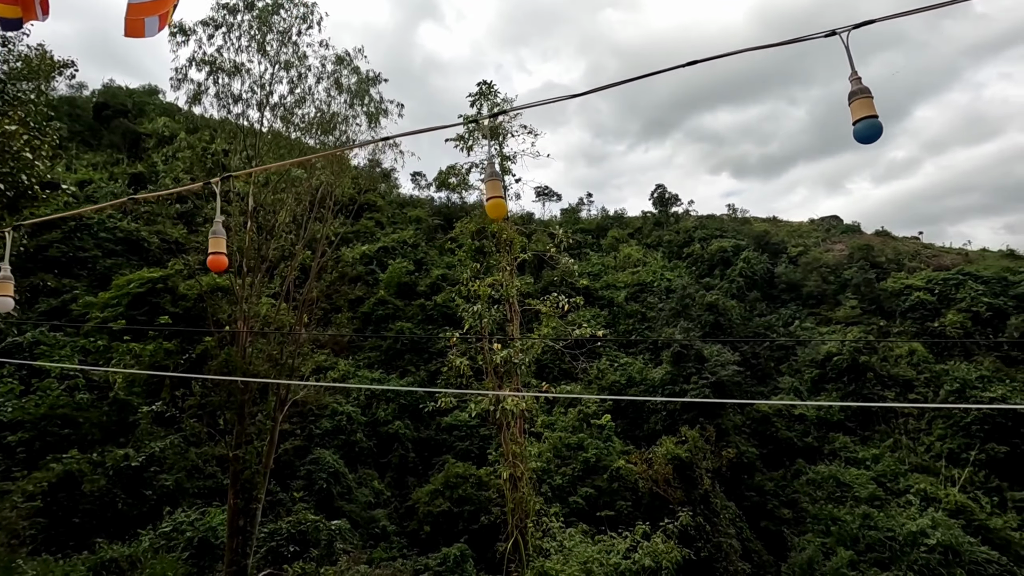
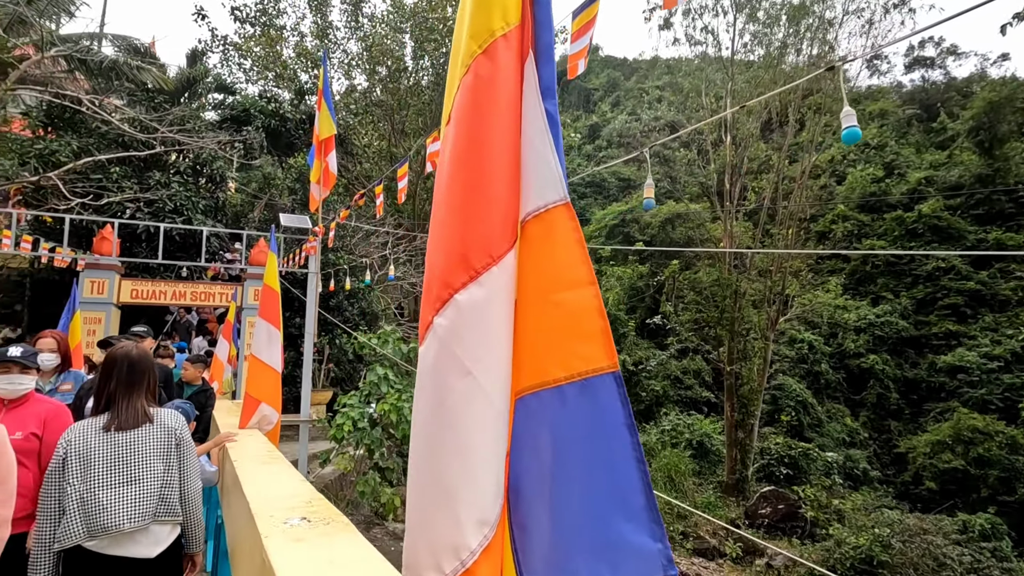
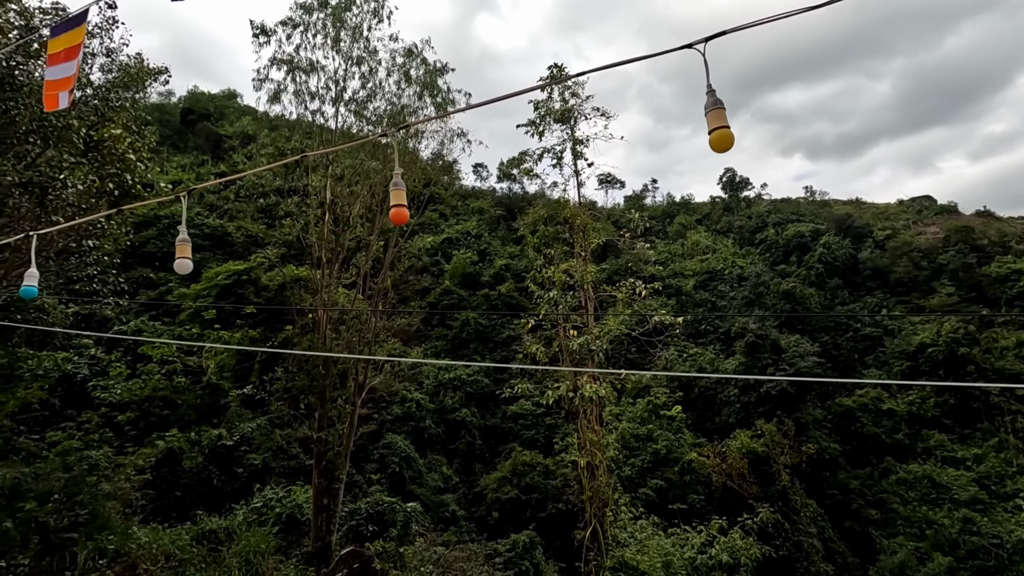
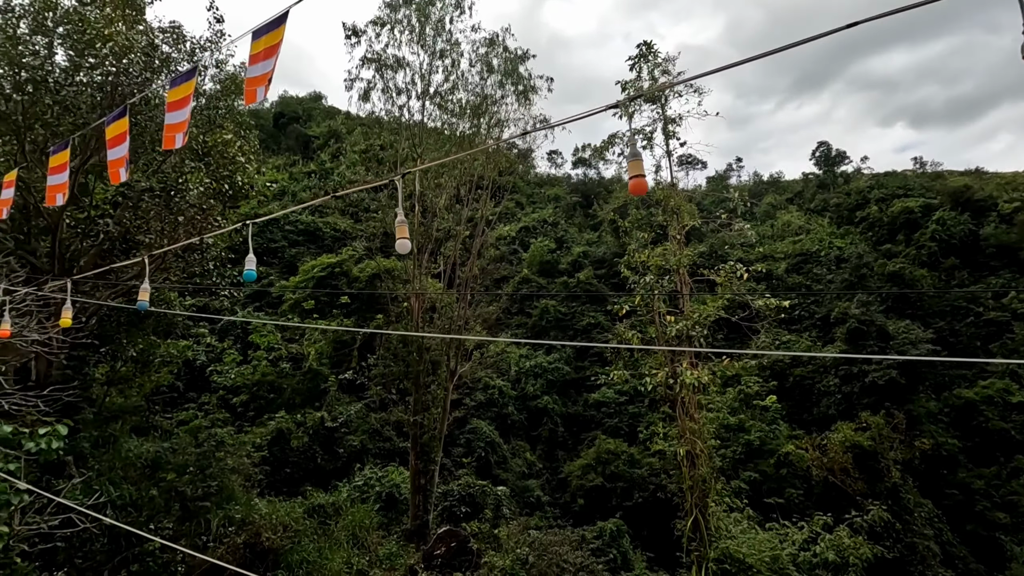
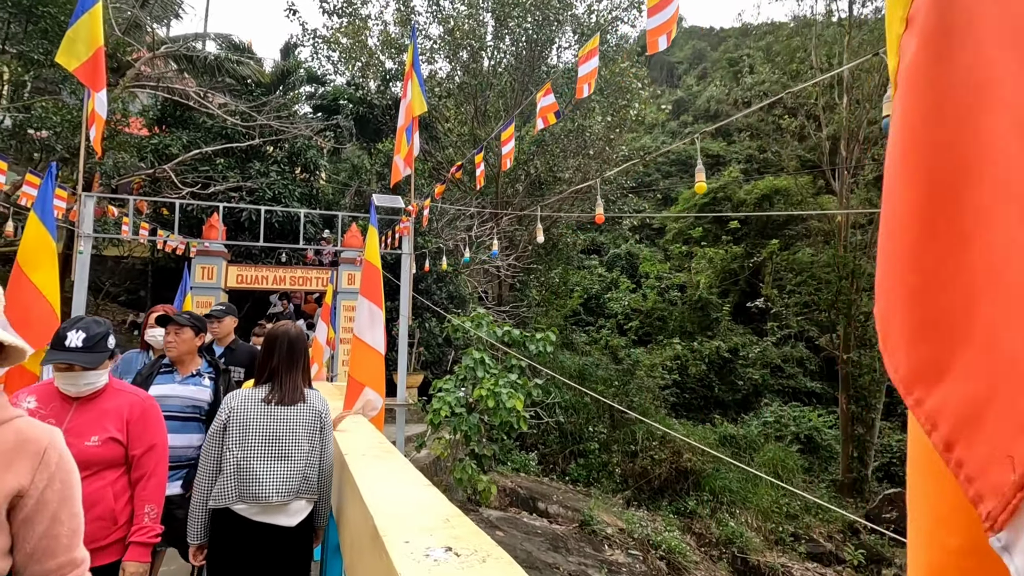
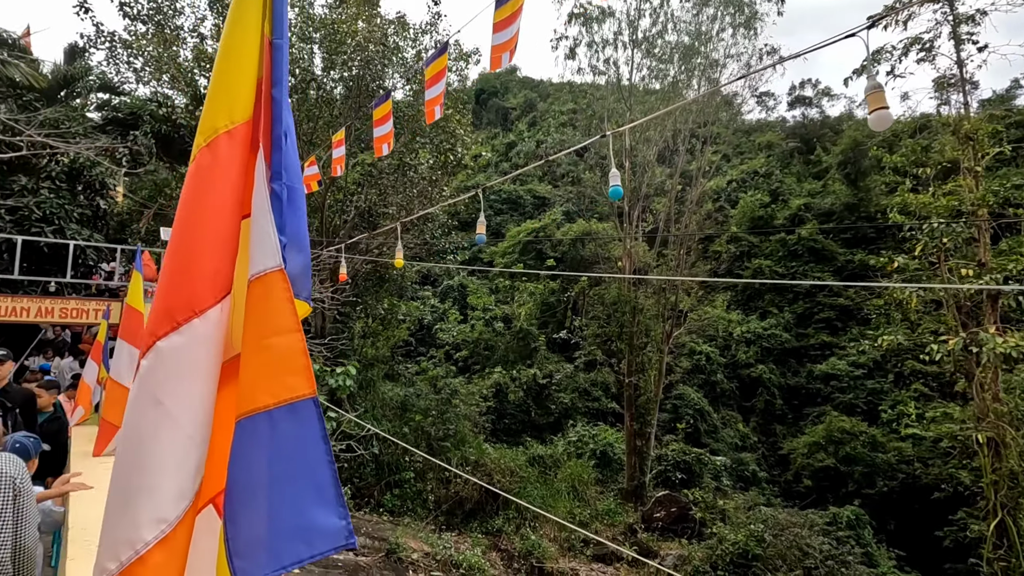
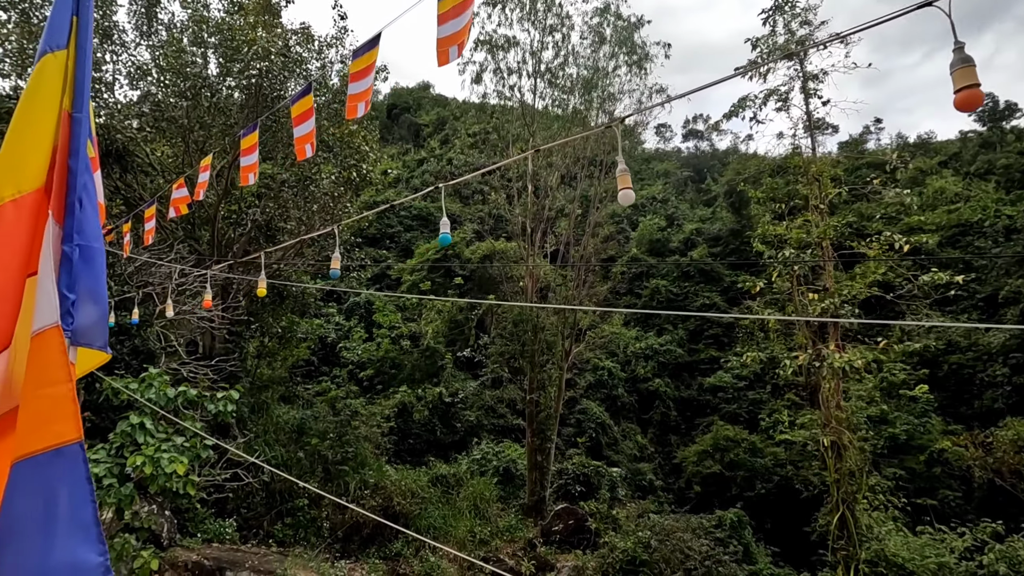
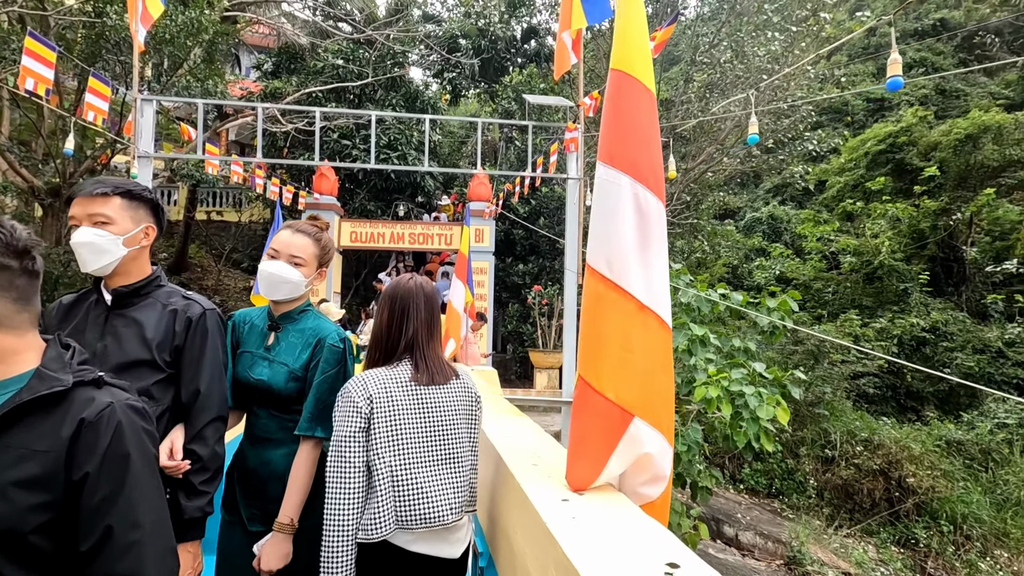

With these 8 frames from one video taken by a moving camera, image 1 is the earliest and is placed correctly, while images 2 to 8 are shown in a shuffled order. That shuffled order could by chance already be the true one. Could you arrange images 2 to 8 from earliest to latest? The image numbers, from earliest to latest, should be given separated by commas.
3, 4, 7, 6, 2, 5, 8
